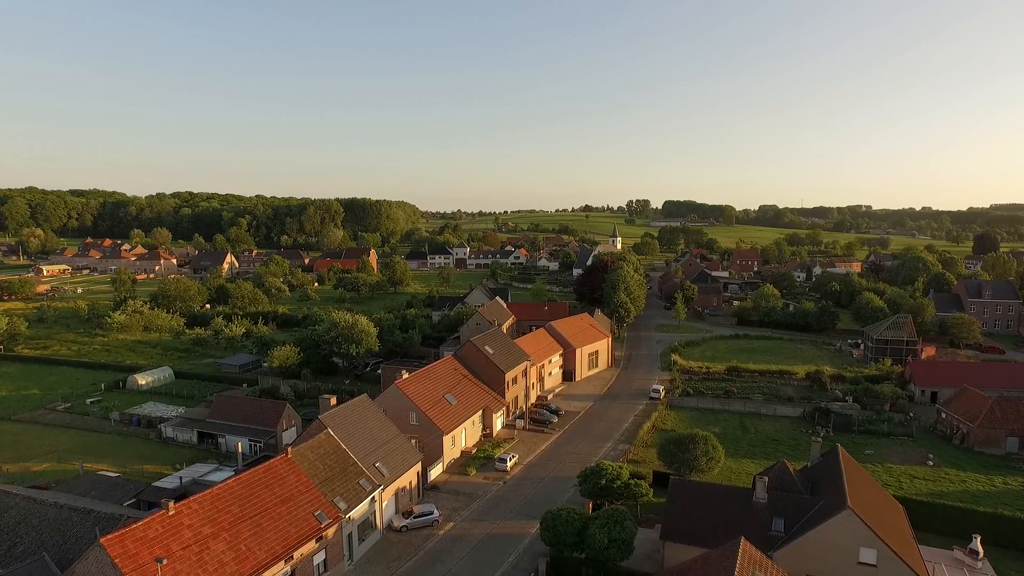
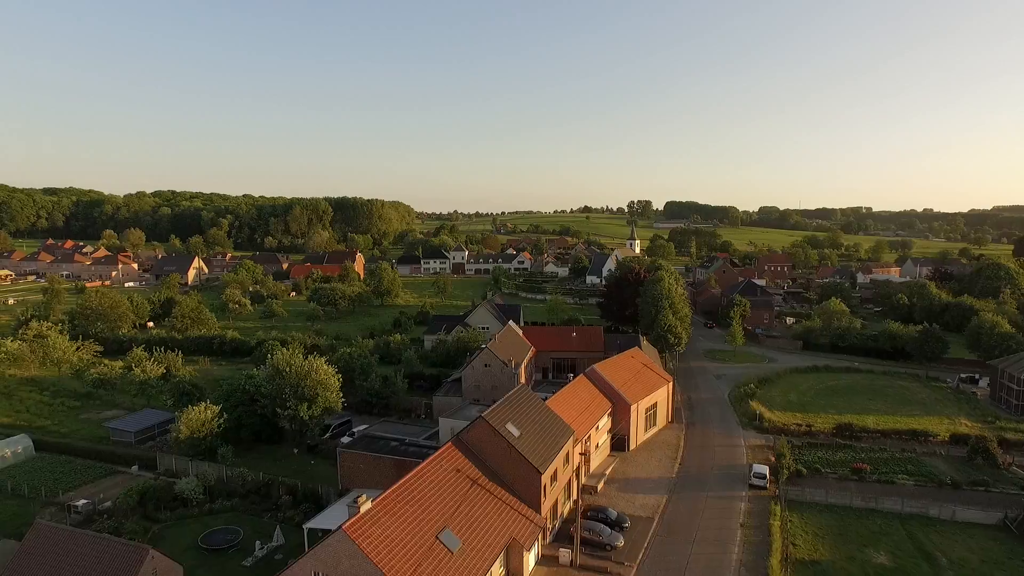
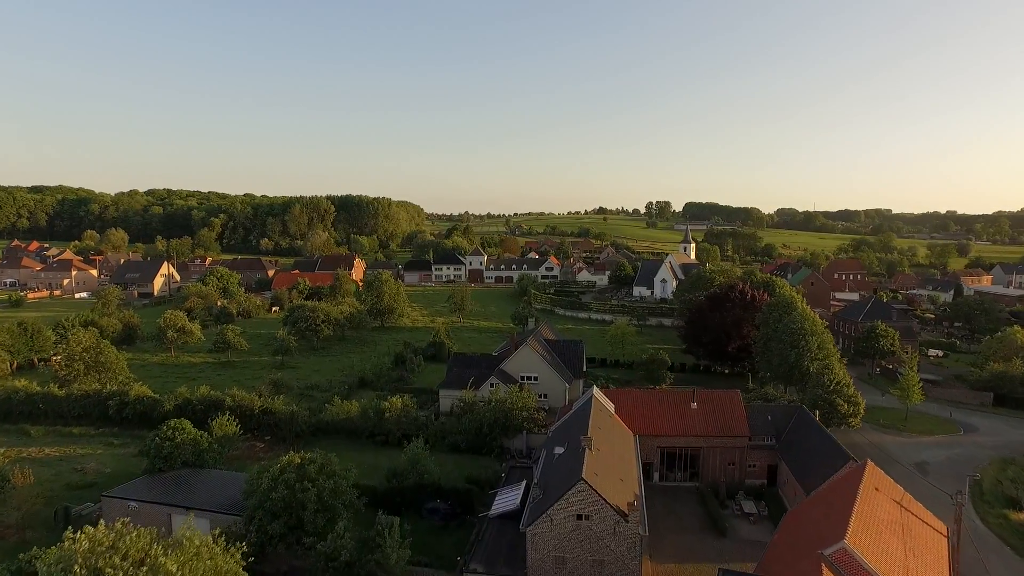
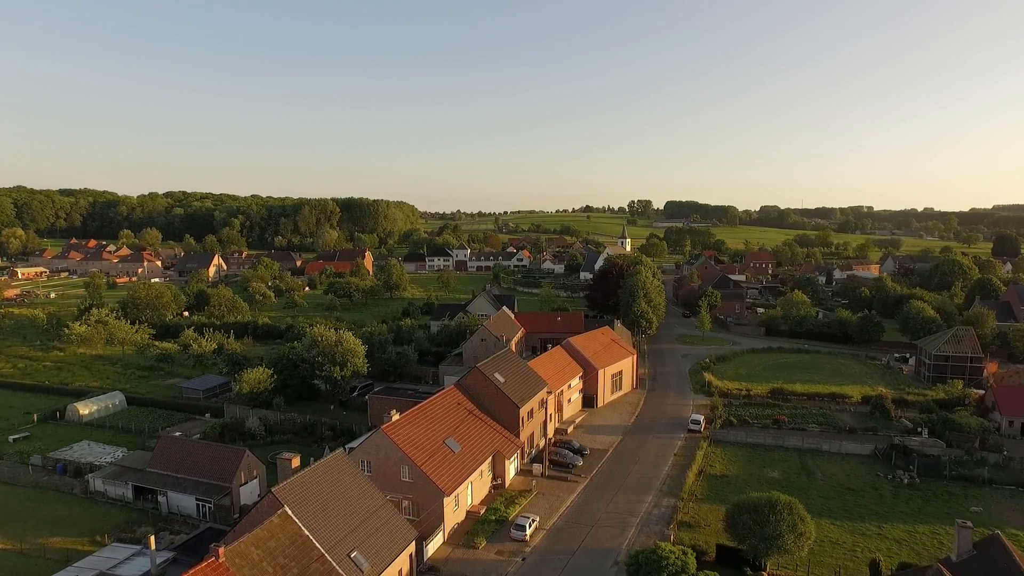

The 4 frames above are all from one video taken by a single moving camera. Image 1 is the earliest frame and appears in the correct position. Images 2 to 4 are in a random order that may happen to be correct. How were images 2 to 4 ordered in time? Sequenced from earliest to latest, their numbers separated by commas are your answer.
4, 2, 3
